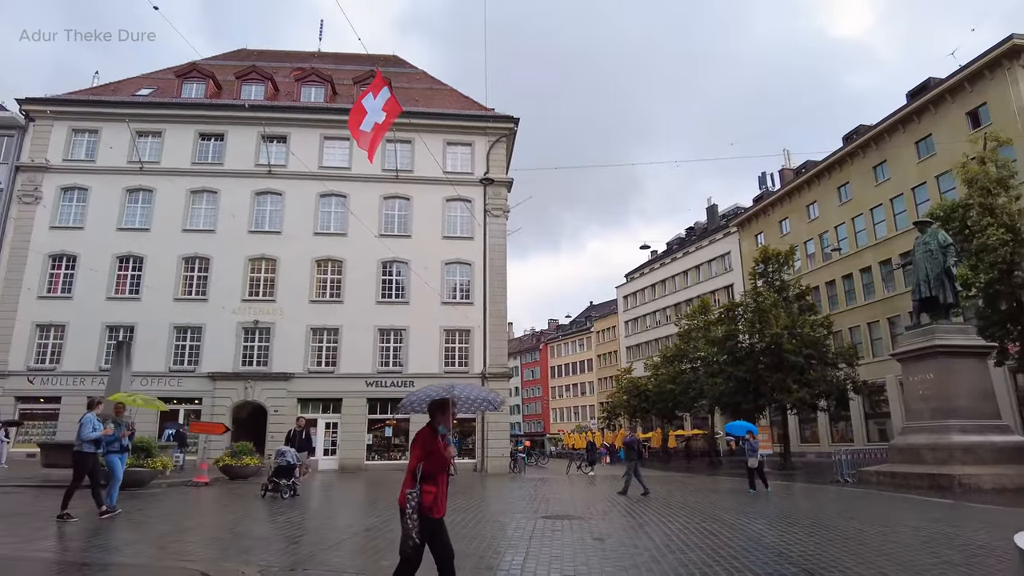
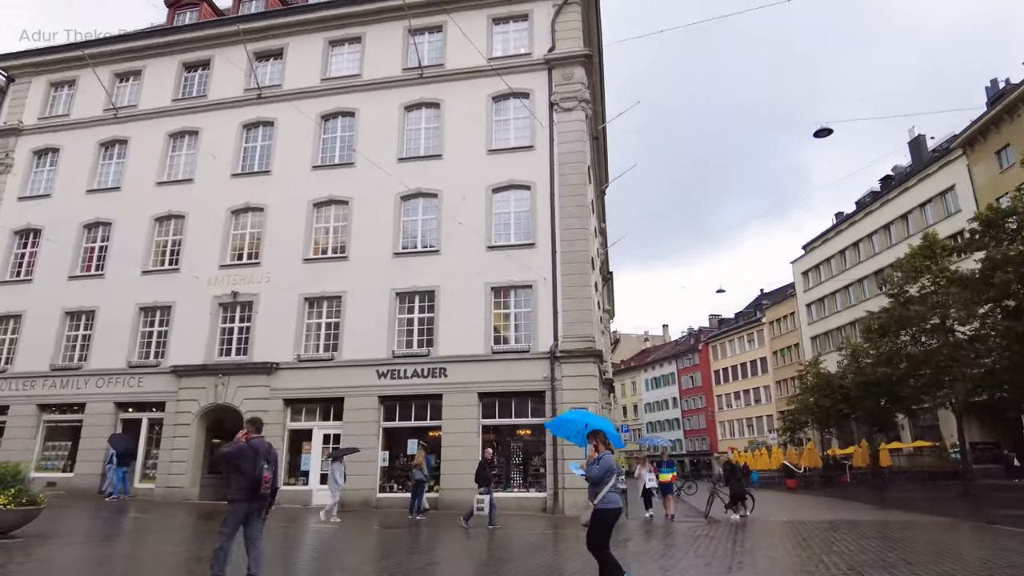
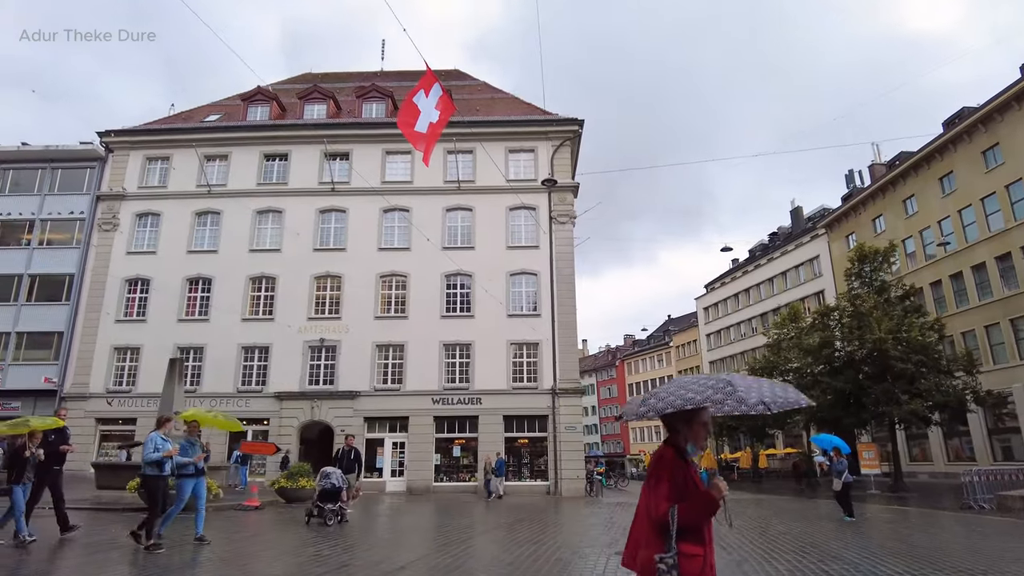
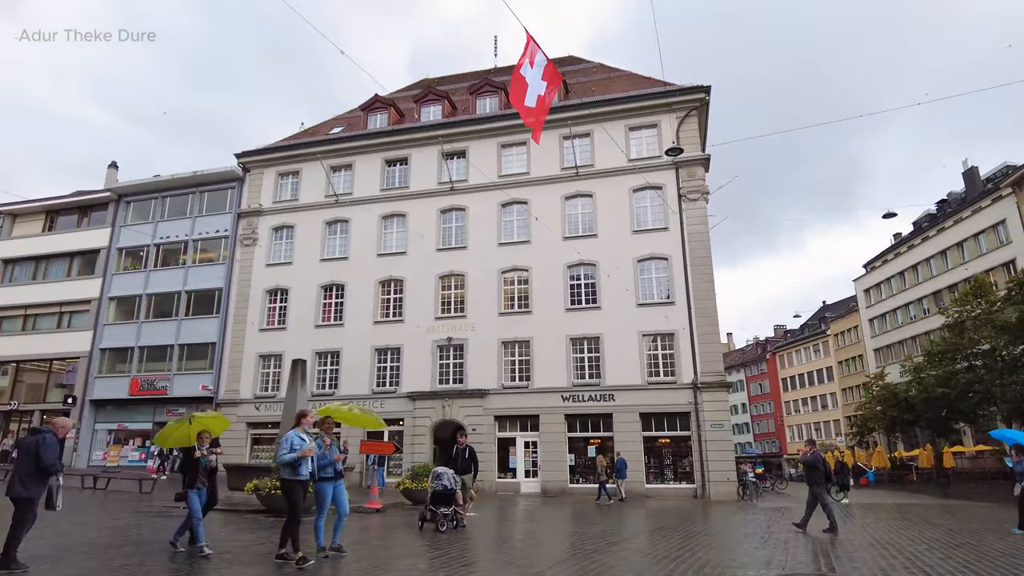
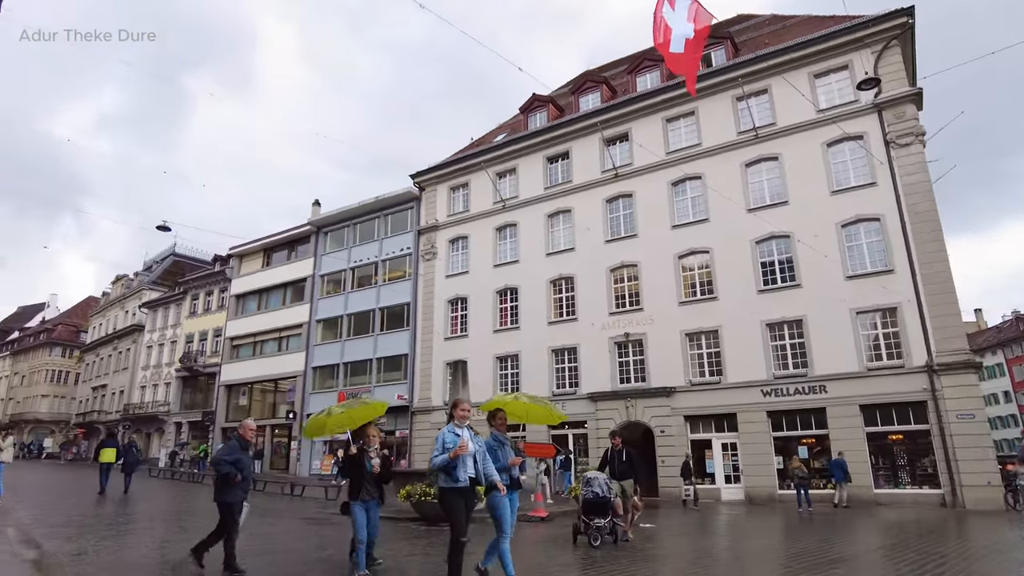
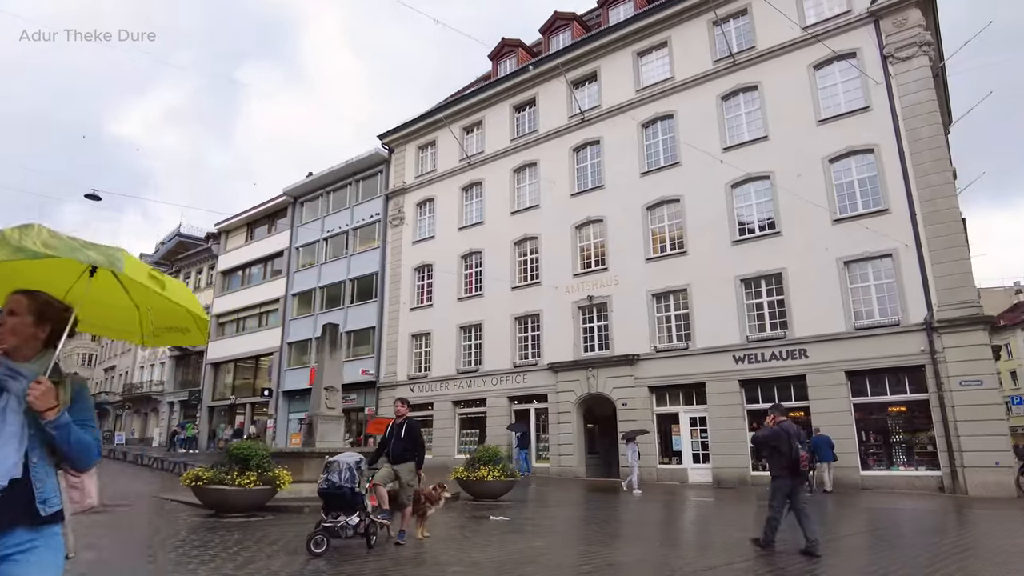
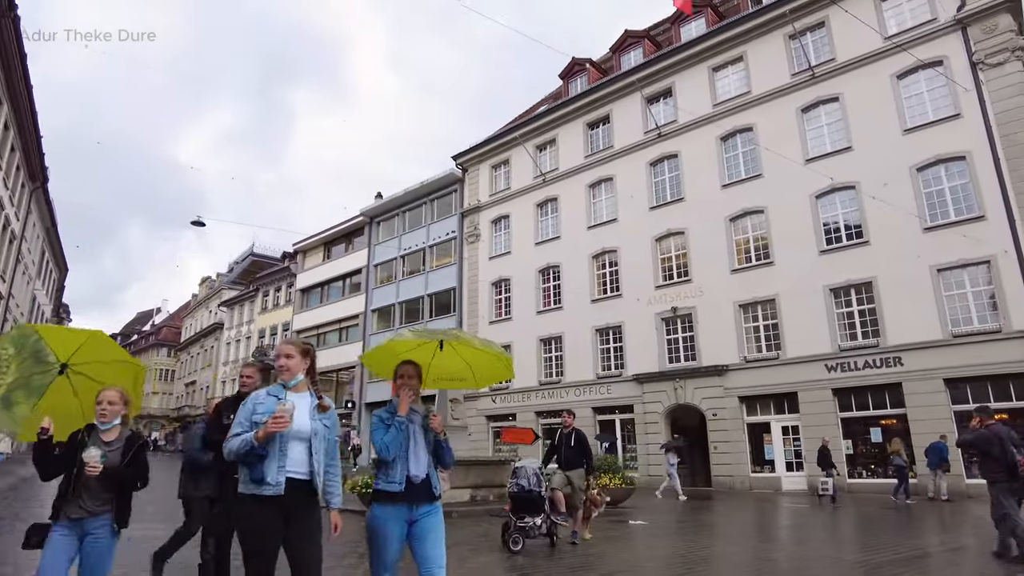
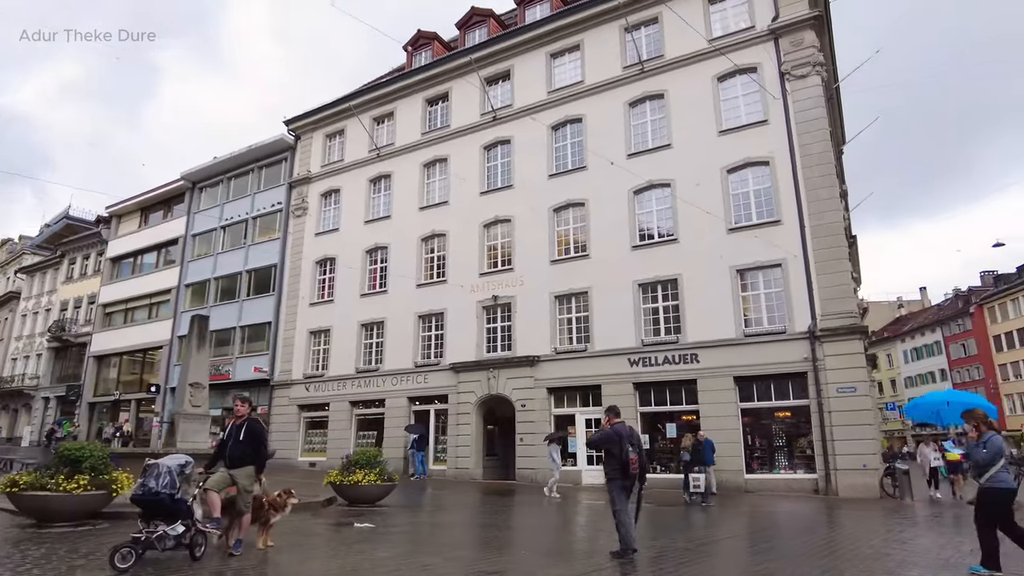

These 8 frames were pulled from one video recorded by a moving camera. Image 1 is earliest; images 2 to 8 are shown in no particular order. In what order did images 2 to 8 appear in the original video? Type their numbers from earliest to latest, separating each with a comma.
3, 4, 5, 7, 6, 8, 2
